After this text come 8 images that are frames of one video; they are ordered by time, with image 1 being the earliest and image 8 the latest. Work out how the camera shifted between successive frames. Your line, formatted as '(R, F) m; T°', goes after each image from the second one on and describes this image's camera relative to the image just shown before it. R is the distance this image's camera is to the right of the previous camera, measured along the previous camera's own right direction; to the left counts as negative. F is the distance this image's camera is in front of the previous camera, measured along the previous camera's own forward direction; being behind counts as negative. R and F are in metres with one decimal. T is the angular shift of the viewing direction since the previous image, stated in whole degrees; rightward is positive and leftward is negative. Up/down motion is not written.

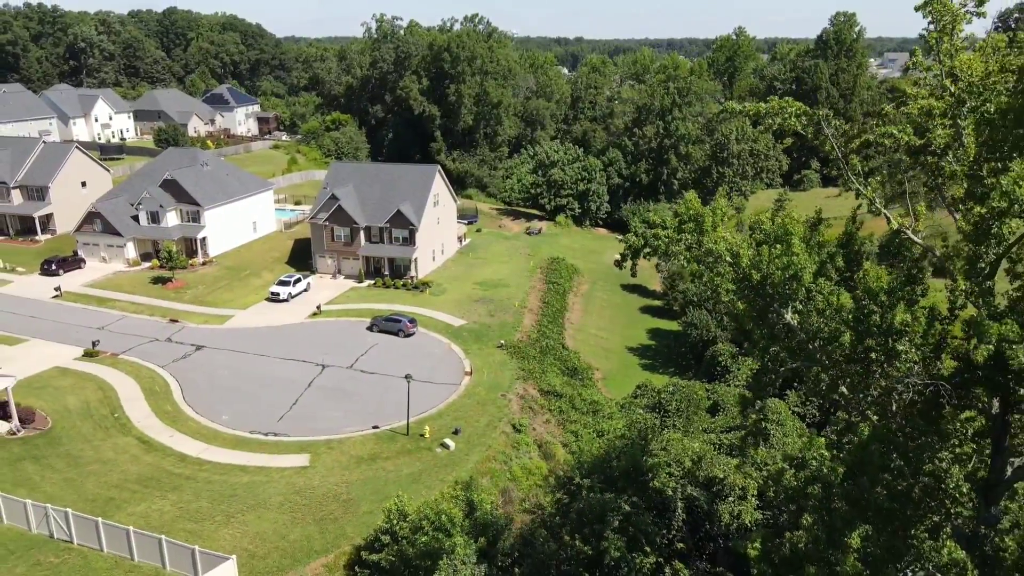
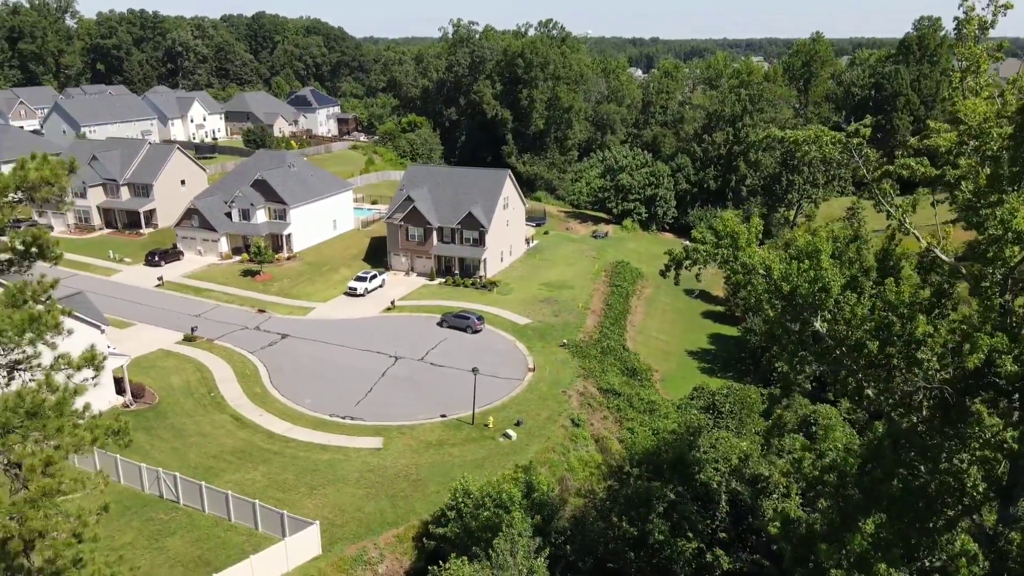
(+0.2, -1.7) m; -5°
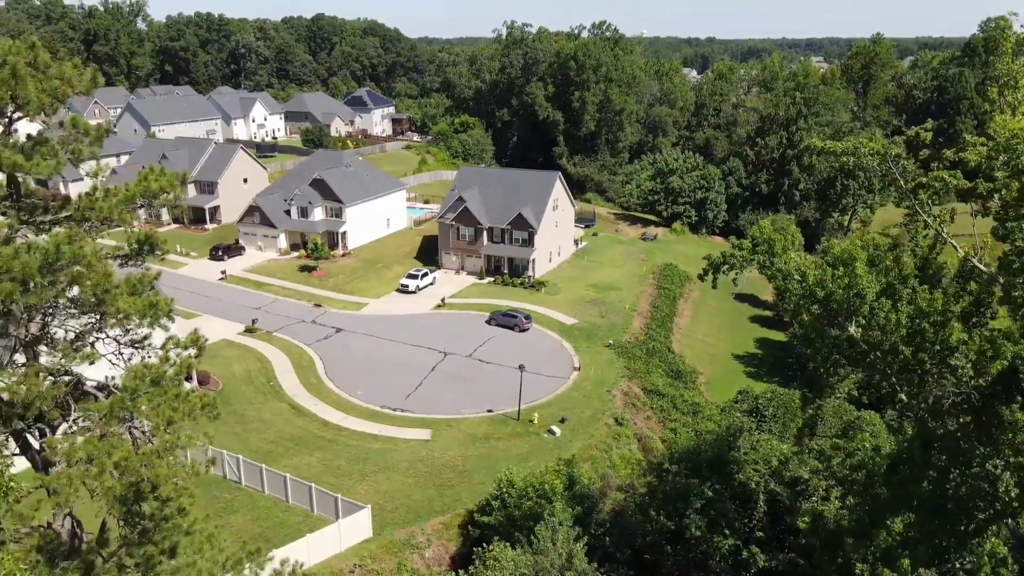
(+0.1, -0.8) m; -4°
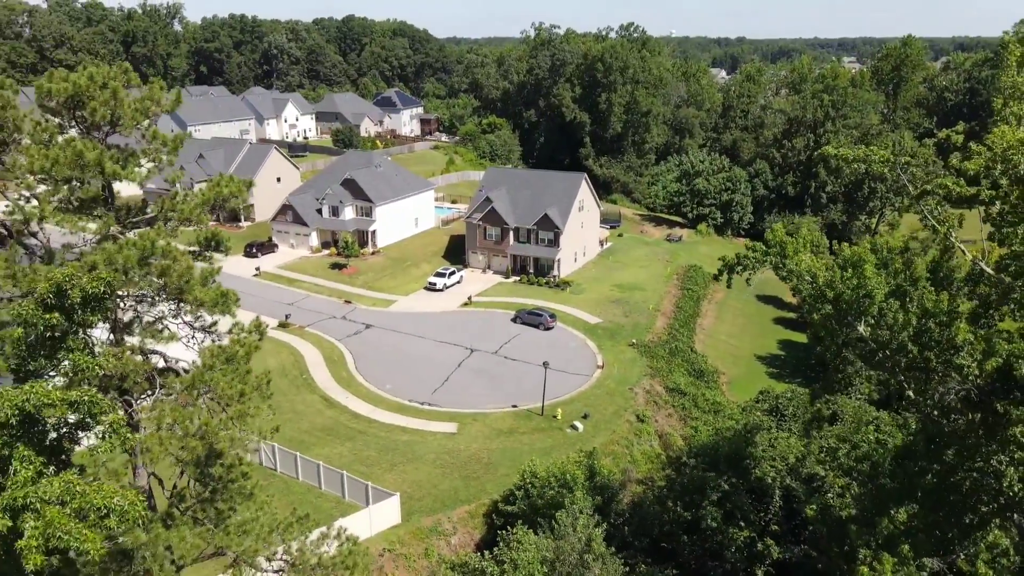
(0.0, -0.8) m; -2°
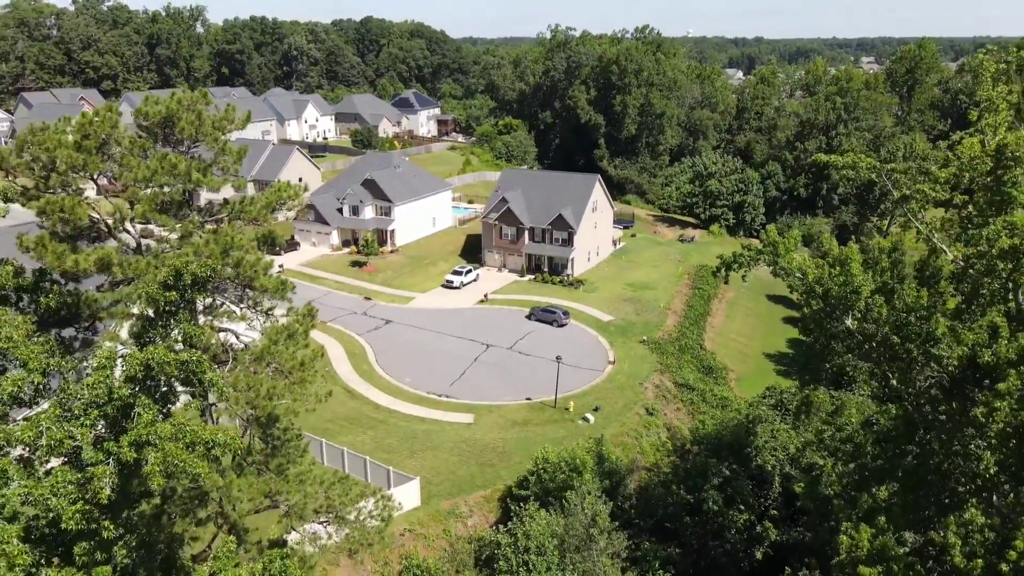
(0.0, -1.3) m; -1°
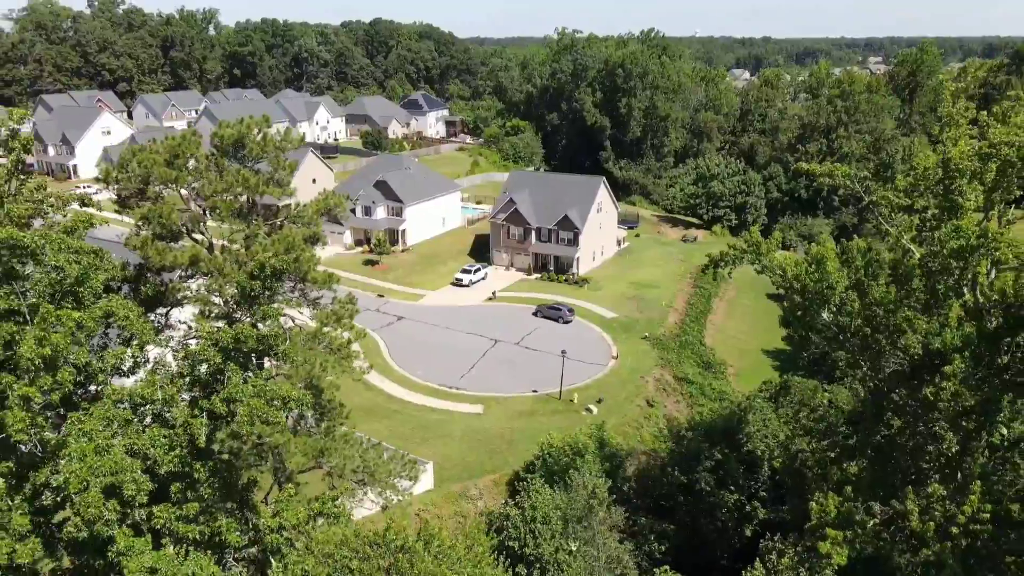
(0.0, -1.6) m; -1°
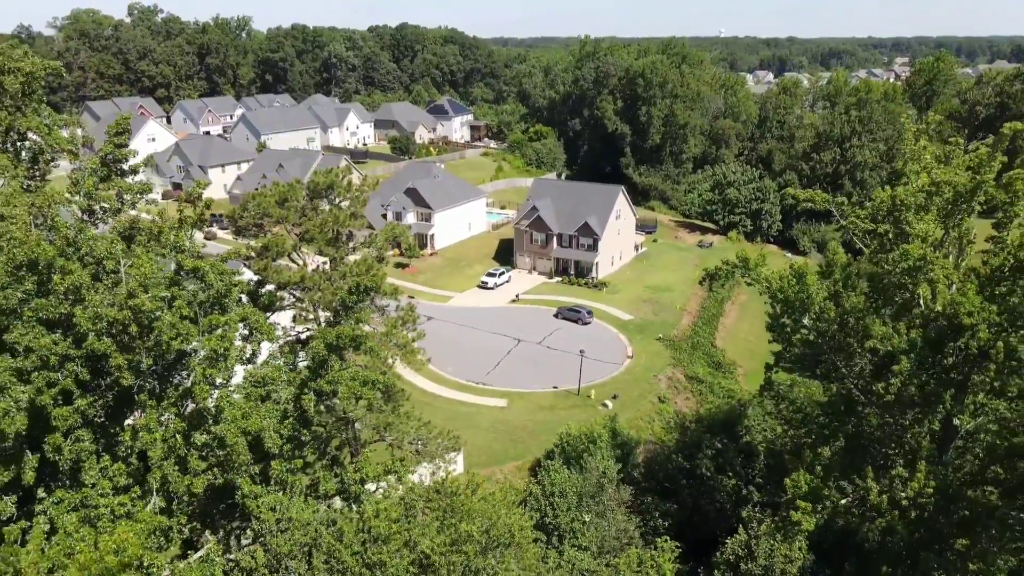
(-0.1, -2.9) m; -2°
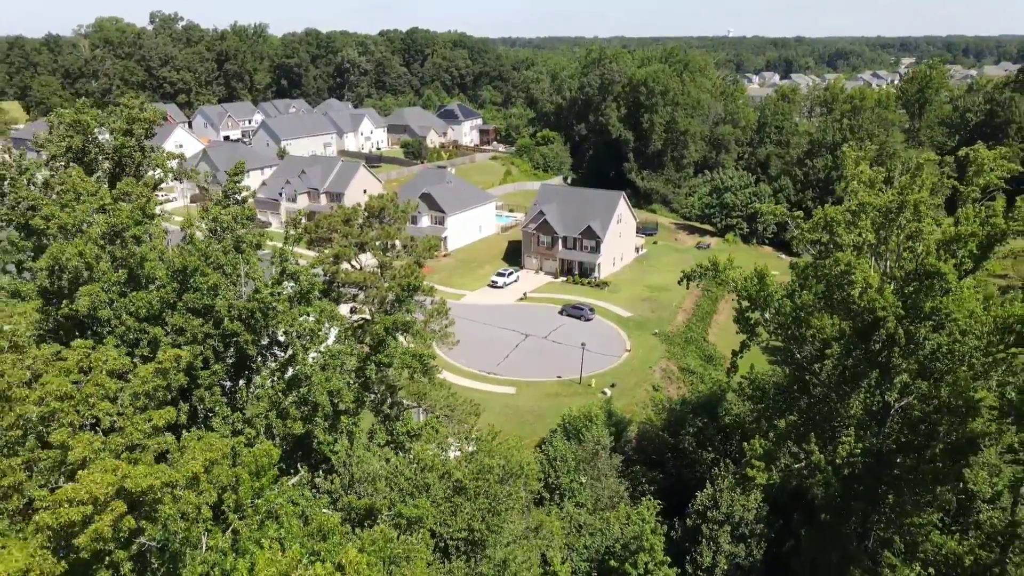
(0.0, -3.8) m; -1°
